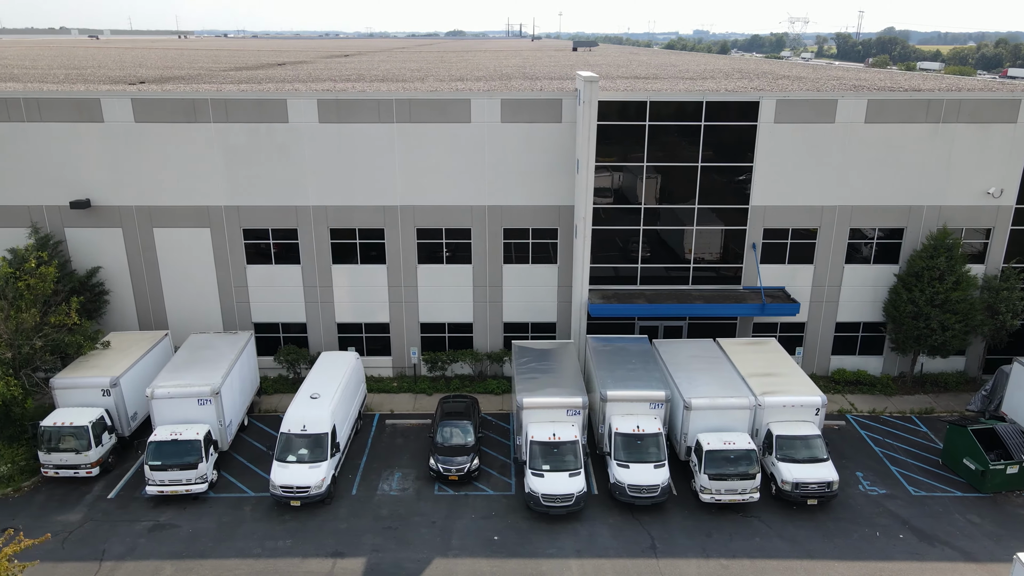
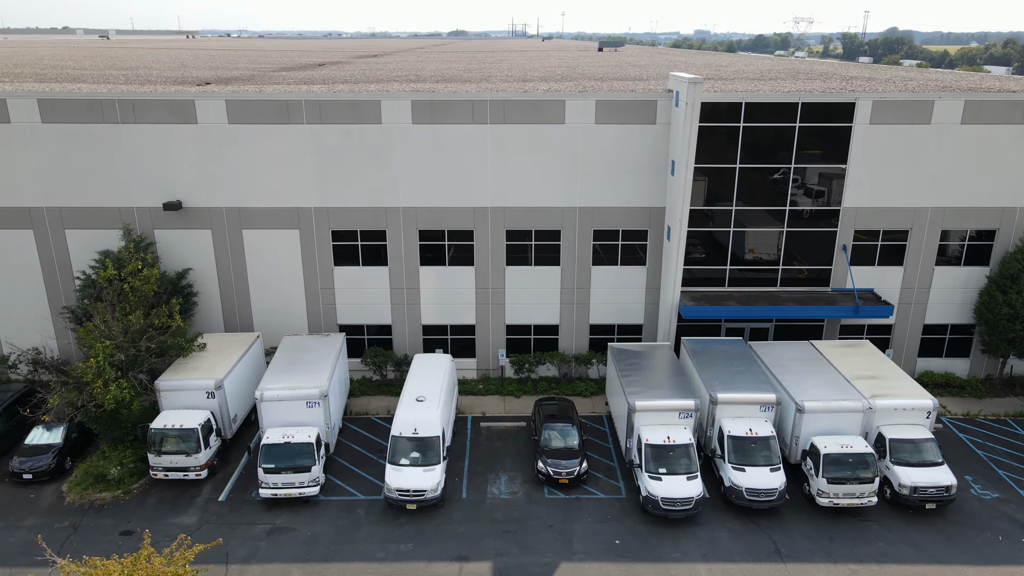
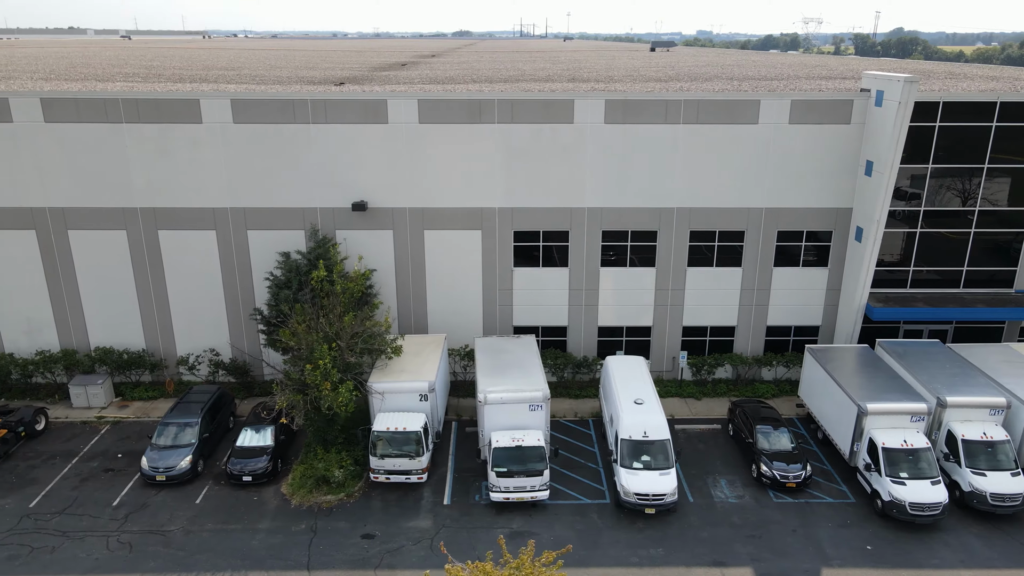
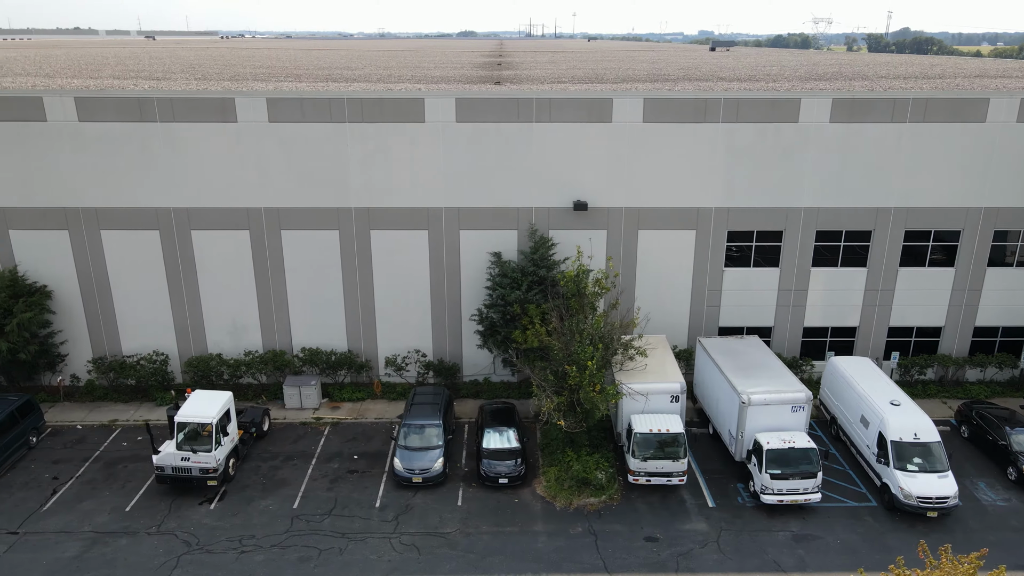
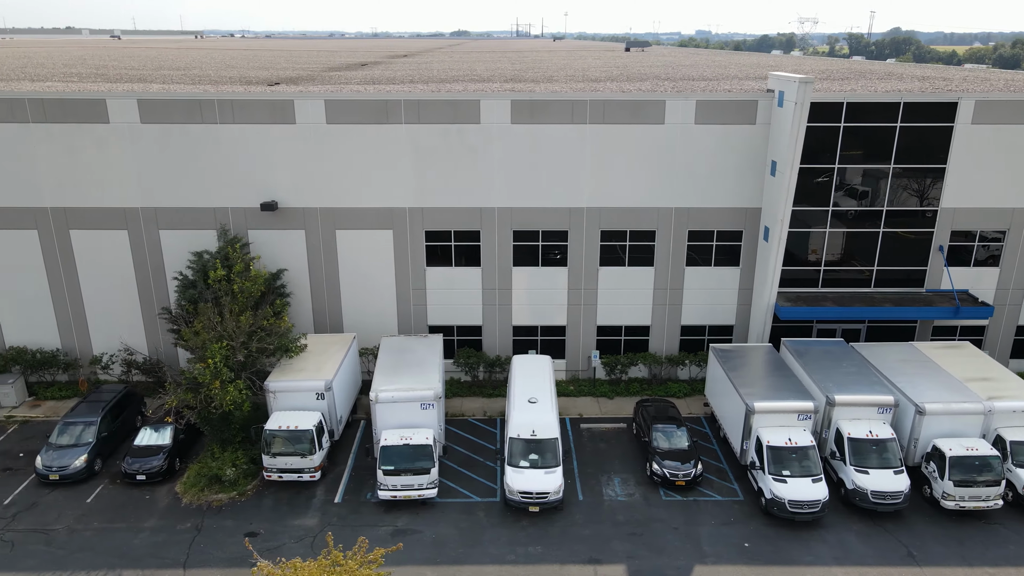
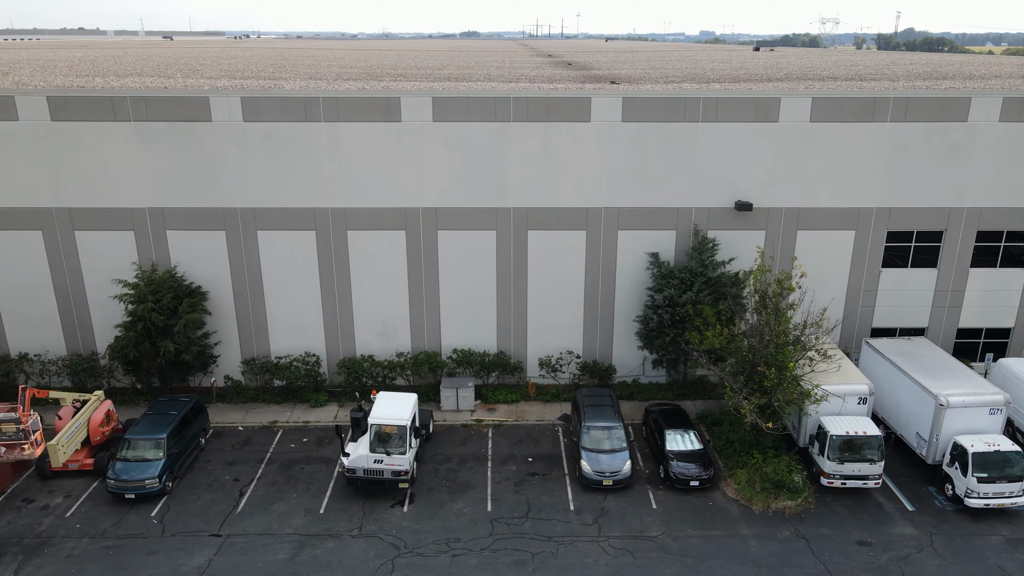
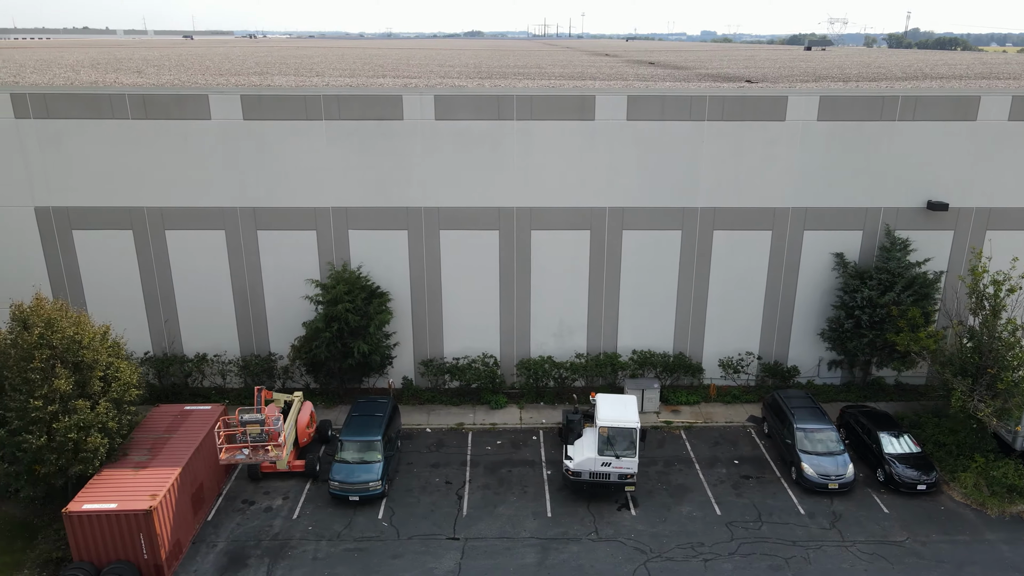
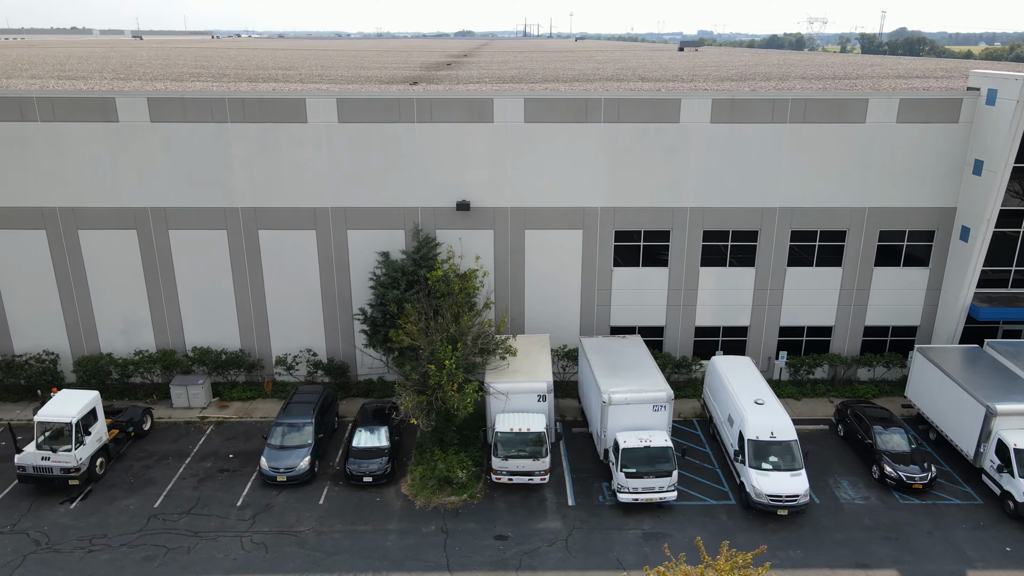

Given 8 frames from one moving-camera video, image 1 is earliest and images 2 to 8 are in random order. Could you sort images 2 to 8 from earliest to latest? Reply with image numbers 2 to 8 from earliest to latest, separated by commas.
2, 5, 3, 8, 4, 6, 7
